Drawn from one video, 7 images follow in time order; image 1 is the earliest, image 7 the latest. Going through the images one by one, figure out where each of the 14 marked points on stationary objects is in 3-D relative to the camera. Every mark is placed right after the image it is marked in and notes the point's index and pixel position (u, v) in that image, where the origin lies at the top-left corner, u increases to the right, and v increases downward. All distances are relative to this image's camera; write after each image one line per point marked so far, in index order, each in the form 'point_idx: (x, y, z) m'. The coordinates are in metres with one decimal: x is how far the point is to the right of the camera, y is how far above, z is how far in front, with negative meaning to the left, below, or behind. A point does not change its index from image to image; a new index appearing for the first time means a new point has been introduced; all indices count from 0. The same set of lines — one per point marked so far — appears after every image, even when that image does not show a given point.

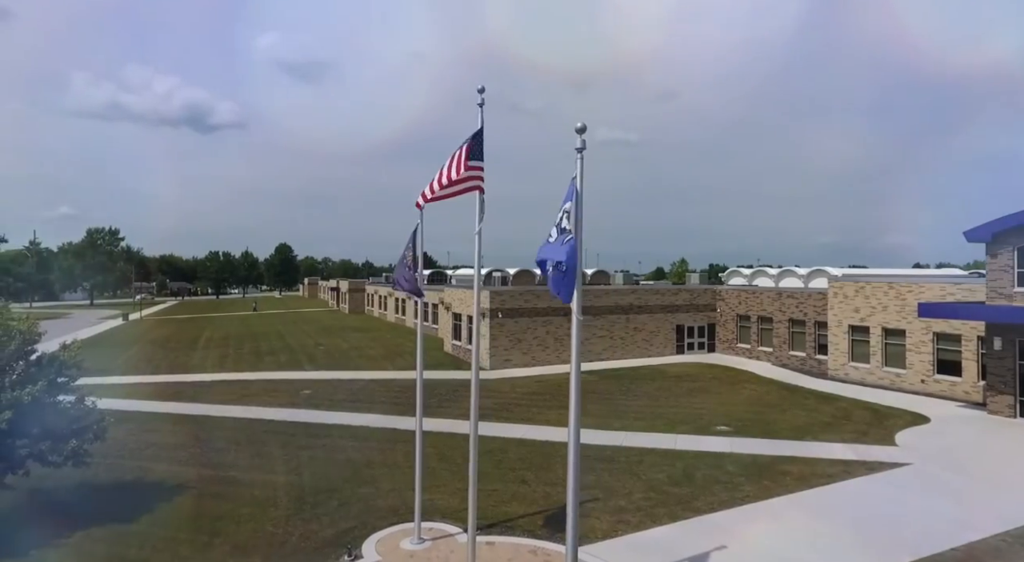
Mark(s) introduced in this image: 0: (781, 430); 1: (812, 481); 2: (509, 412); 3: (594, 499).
0: (+7.2, -4.0, +17.4) m
1: (+6.5, -4.3, +14.2) m
2: (-0.1, -3.7, +18.4) m
3: (+1.7, -4.5, +13.5) m
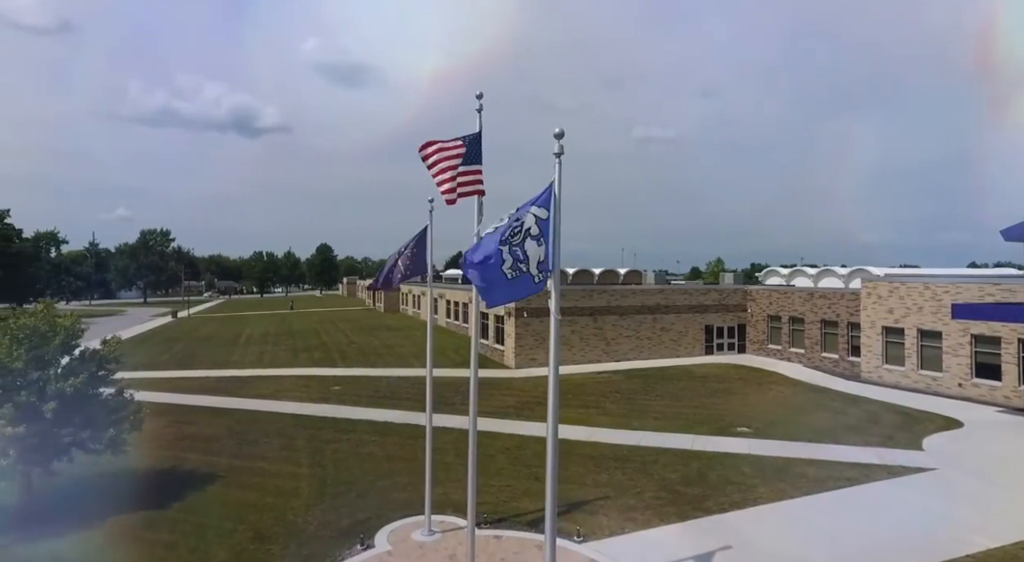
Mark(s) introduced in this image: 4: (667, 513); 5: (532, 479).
0: (+7.7, -4.0, +17.3) m
1: (+6.8, -4.3, +14.0) m
2: (+0.5, -3.7, +18.7) m
3: (+1.9, -4.5, +13.7) m
4: (+3.1, -4.6, +13.0) m
5: (+0.4, -4.4, +14.5) m
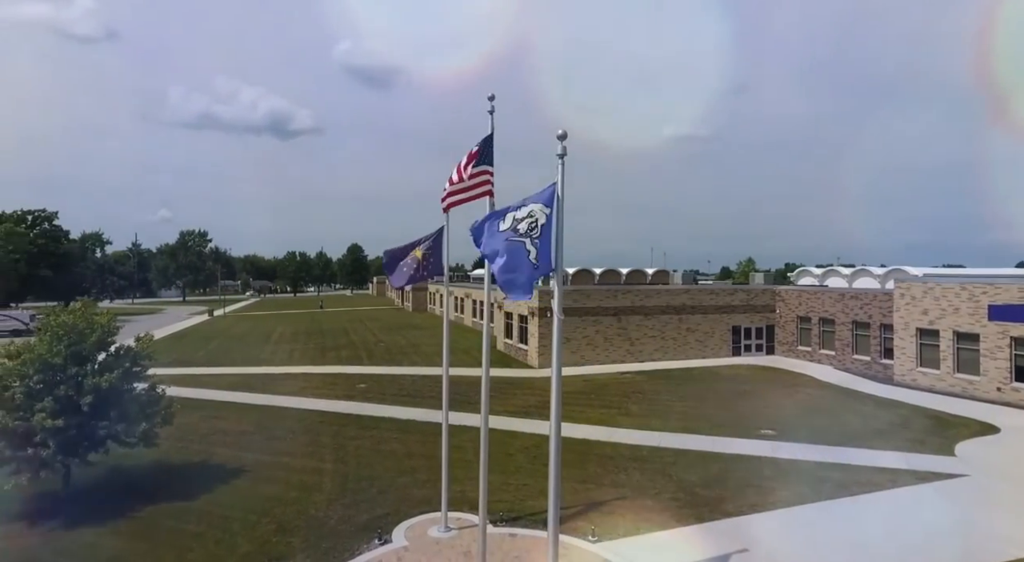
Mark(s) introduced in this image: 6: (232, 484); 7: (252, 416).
0: (+8.2, -4.0, +17.0) m
1: (+7.2, -4.4, +13.8) m
2: (+1.1, -3.7, +18.8) m
3: (+2.3, -4.5, +13.7) m
4: (+3.4, -4.6, +12.9) m
5: (+0.8, -4.4, +14.6) m
6: (-6.1, -4.4, +14.3) m
7: (-7.2, -3.7, +18.2) m
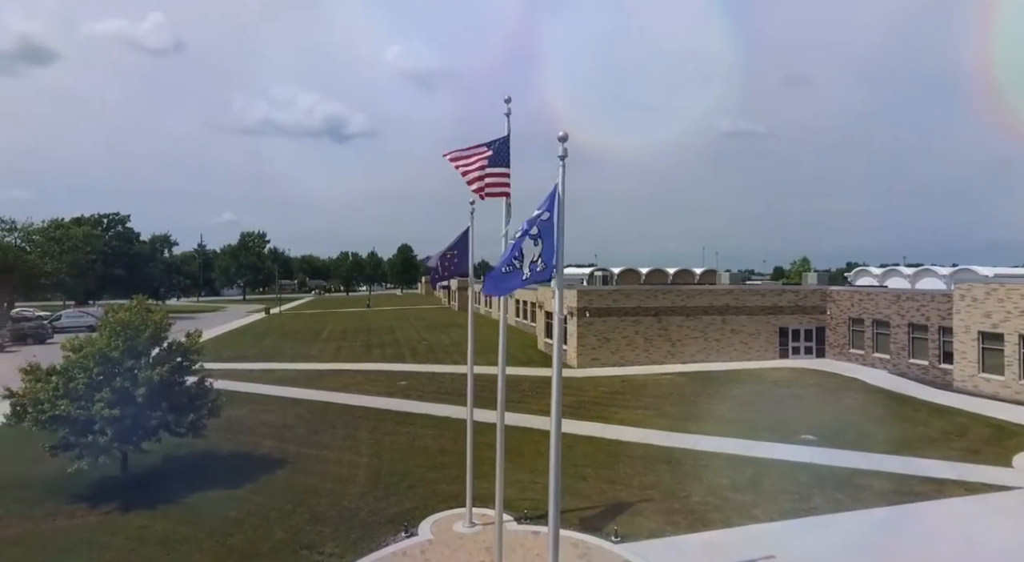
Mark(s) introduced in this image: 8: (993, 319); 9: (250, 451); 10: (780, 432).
0: (+9.0, -4.0, +16.3) m
1: (+7.7, -4.4, +13.3) m
2: (+2.1, -3.7, +18.8) m
3: (+2.8, -4.5, +13.6) m
4: (+3.9, -4.6, +12.8) m
5: (+1.5, -4.4, +14.6) m
6: (-5.5, -4.4, +15.0) m
7: (-6.2, -3.7, +18.9) m
8: (+14.5, -1.2, +19.9) m
9: (-6.5, -4.2, +16.2) m
10: (+7.0, -3.9, +17.1) m
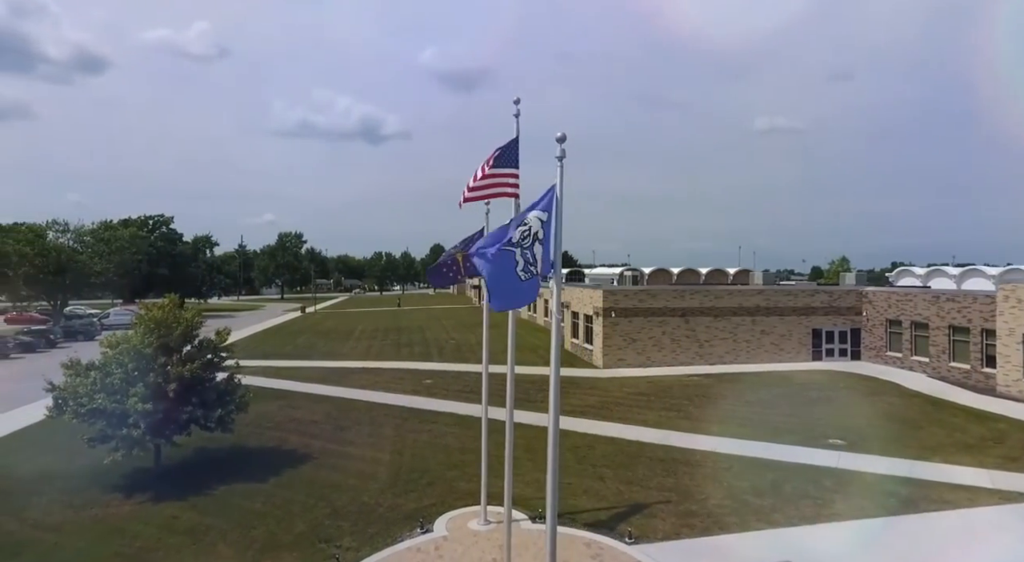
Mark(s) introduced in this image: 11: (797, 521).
0: (+9.5, -4.0, +15.9) m
1: (+8.0, -4.4, +12.9) m
2: (+2.8, -3.7, +18.7) m
3: (+3.2, -4.5, +13.5) m
4: (+4.1, -4.6, +12.6) m
5: (+1.9, -4.4, +14.6) m
6: (-5.0, -4.4, +15.4) m
7: (-5.5, -3.7, +19.4) m
8: (+15.2, -1.2, +19.1) m
9: (-6.0, -4.2, +16.7) m
10: (+7.5, -3.9, +16.7) m
11: (+5.4, -4.6, +12.5) m
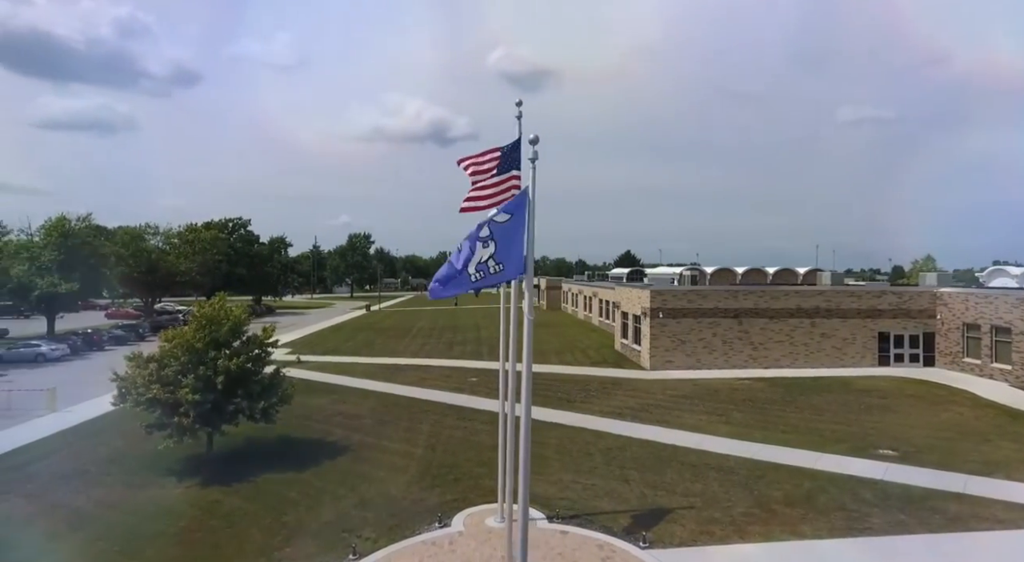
0: (+10.1, -4.1, +14.7) m
1: (+8.3, -4.4, +11.9) m
2: (+3.8, -3.7, +18.4) m
3: (+3.5, -4.5, +13.2) m
4: (+4.4, -4.6, +12.1) m
5: (+2.4, -4.4, +14.4) m
6: (-4.3, -4.4, +16.1) m
7: (-4.3, -3.7, +20.1) m
8: (+16.2, -1.2, +17.1) m
9: (-5.1, -4.2, +17.4) m
10: (+8.3, -4.0, +15.8) m
11: (+5.7, -4.6, +11.8) m
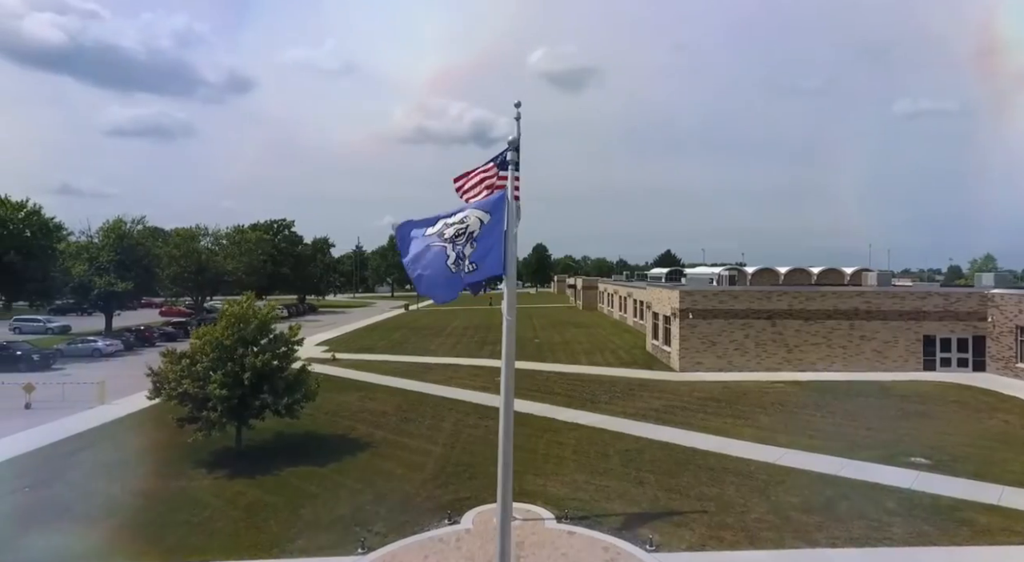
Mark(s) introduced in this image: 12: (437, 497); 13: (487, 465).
0: (+10.4, -4.1, +13.9) m
1: (+8.4, -4.4, +11.3) m
2: (+4.4, -3.7, +18.0) m
3: (+3.7, -4.5, +12.9) m
4: (+4.5, -4.6, +11.8) m
5: (+2.7, -4.4, +14.2) m
6: (-3.9, -4.4, +16.4) m
7: (-3.6, -3.7, +20.4) m
8: (+16.7, -1.2, +15.8) m
9: (-4.6, -4.2, +17.8) m
10: (+8.7, -4.0, +15.1) m
11: (+5.7, -4.6, +11.4) m
12: (-1.6, -4.6, +14.1) m
13: (-0.6, -4.4, +15.6) m
